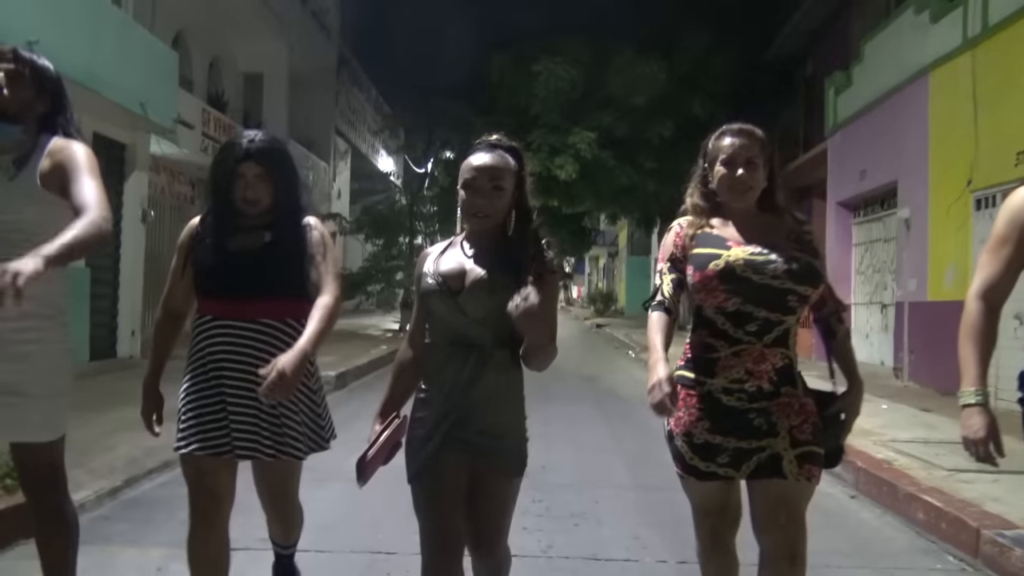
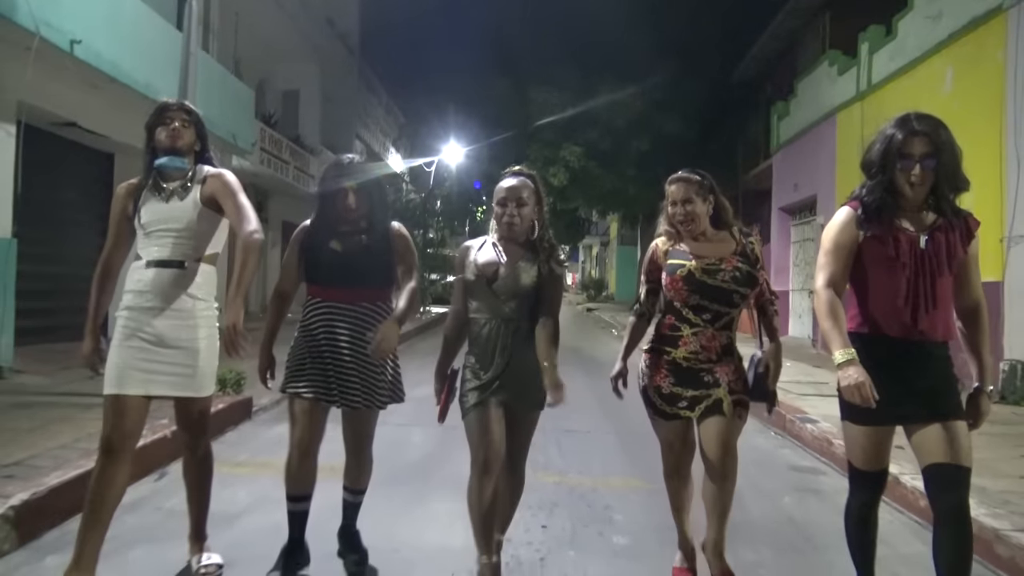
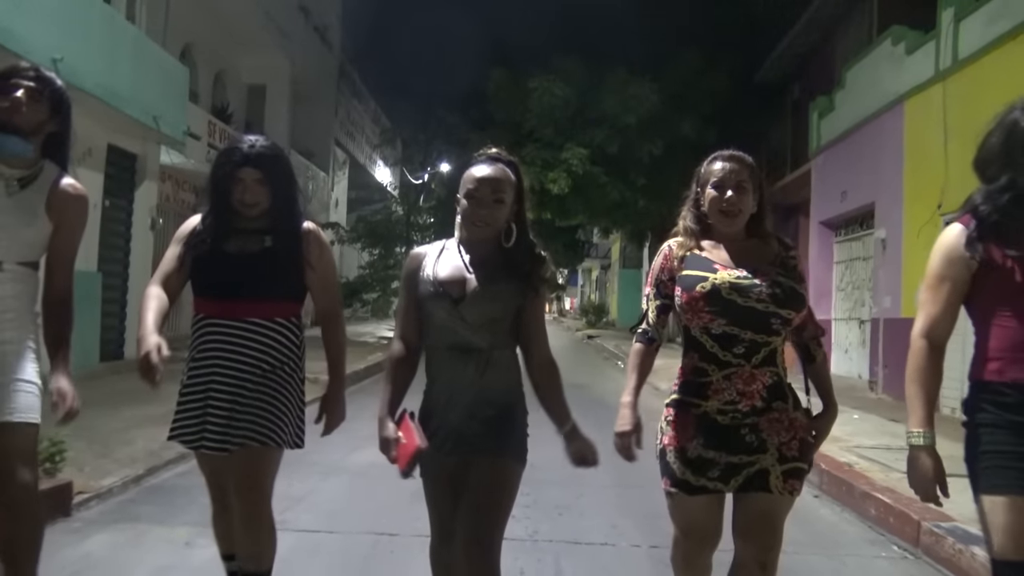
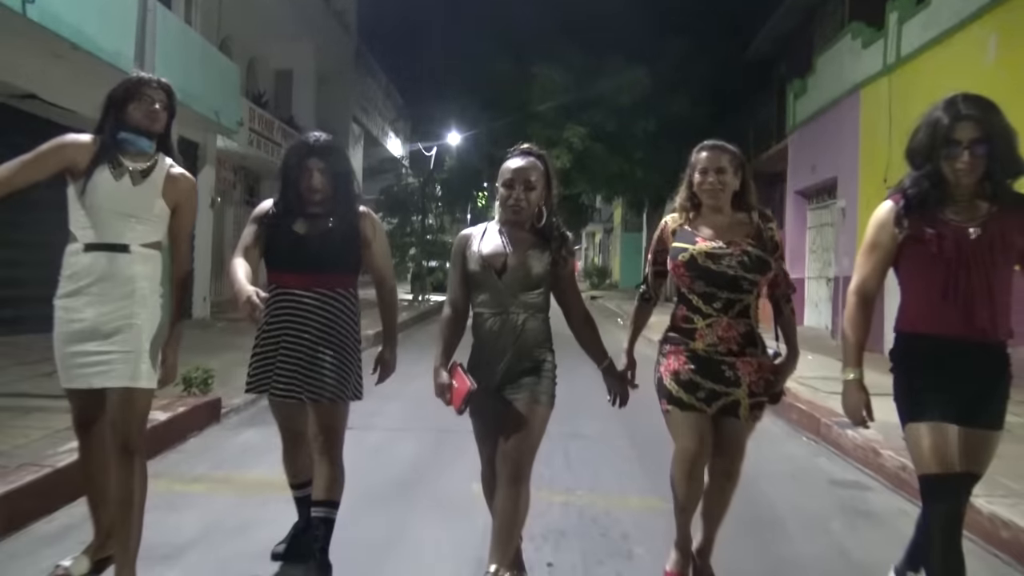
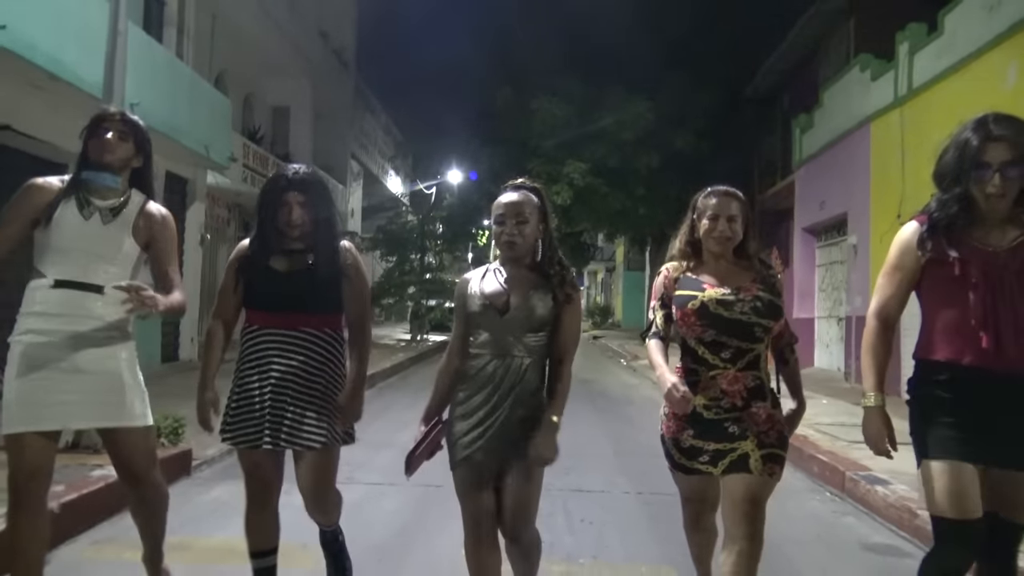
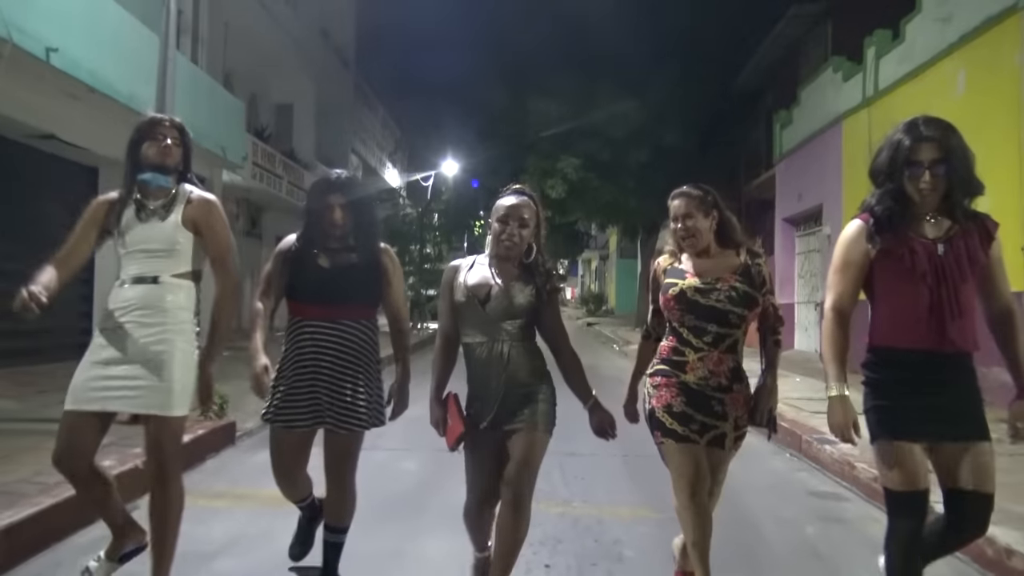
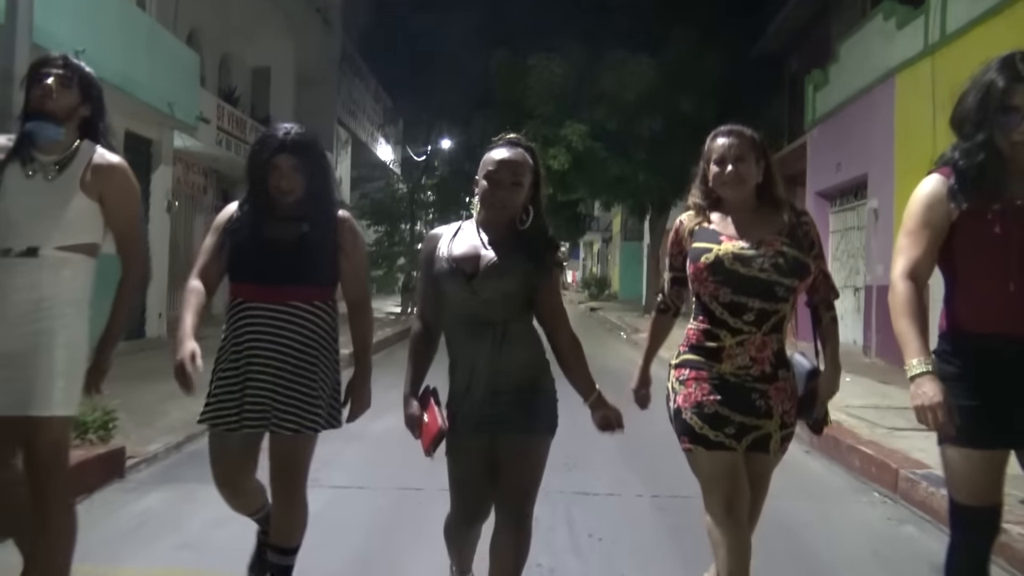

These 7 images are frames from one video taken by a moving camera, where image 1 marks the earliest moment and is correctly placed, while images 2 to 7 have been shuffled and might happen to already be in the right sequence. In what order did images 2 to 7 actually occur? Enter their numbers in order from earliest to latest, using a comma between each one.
3, 7, 5, 4, 6, 2
